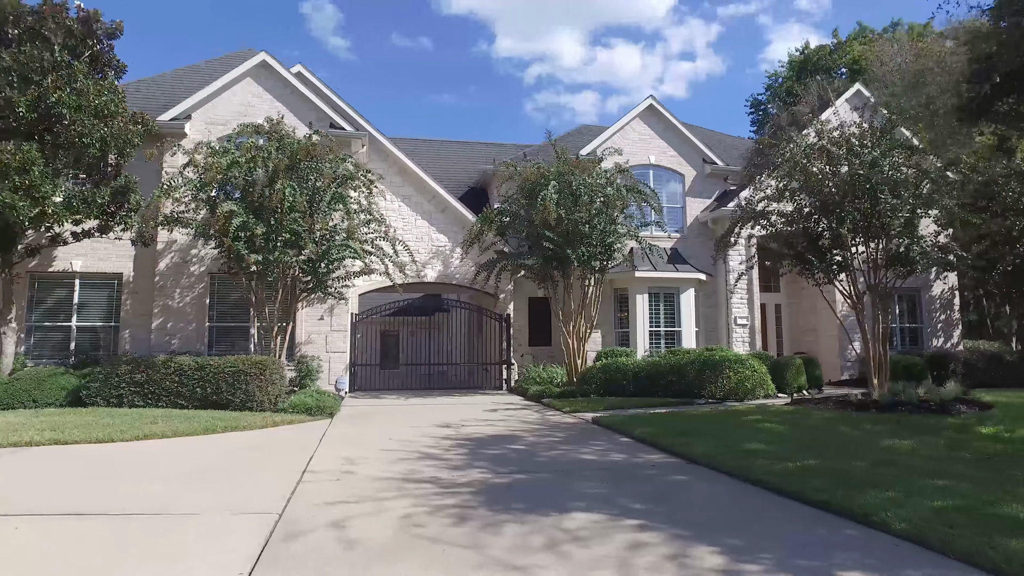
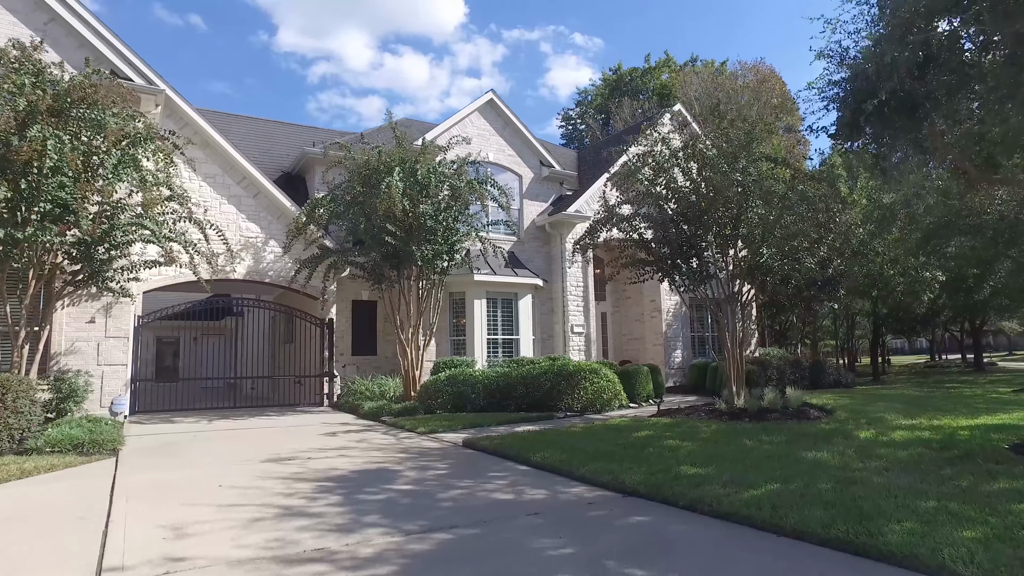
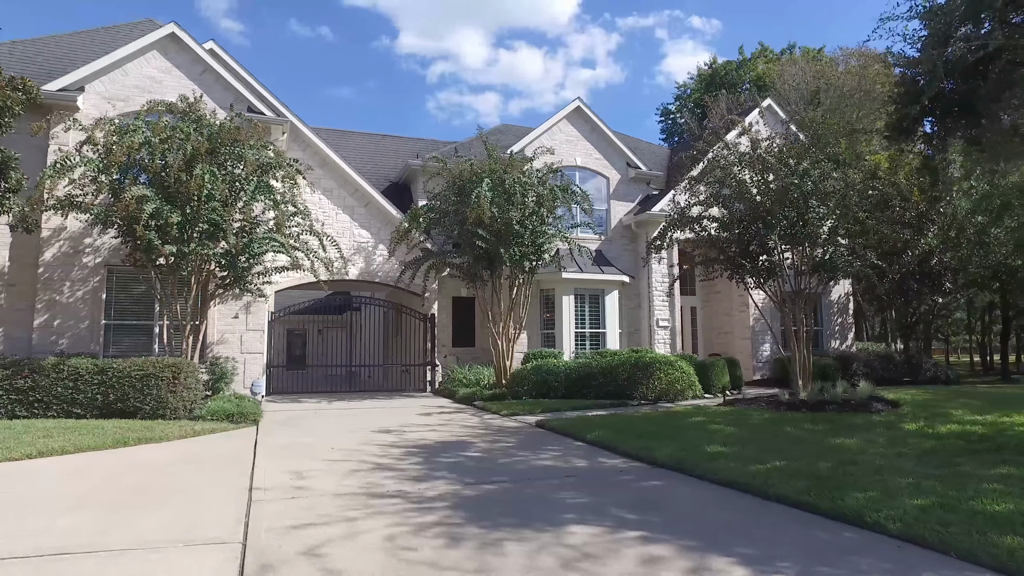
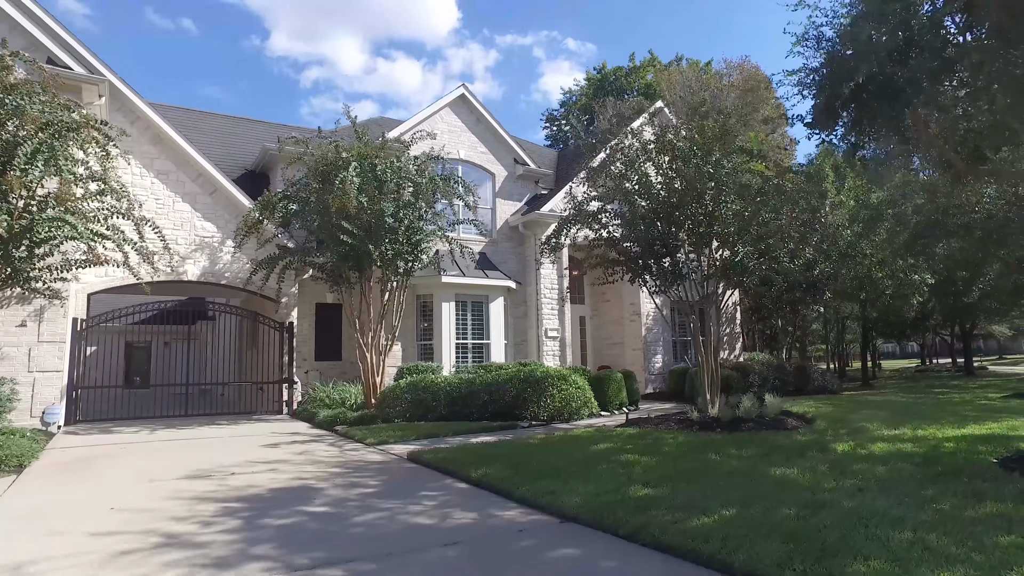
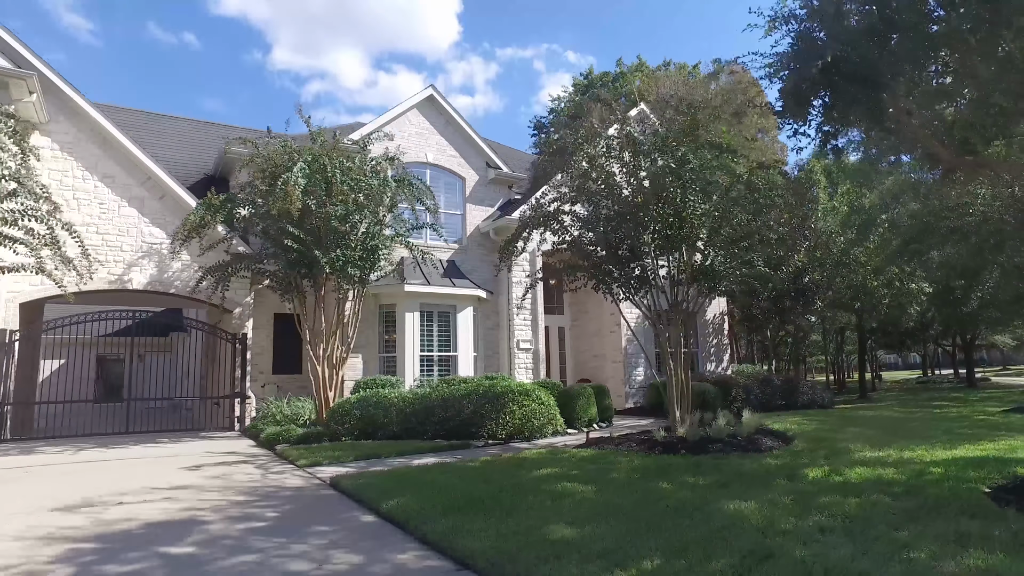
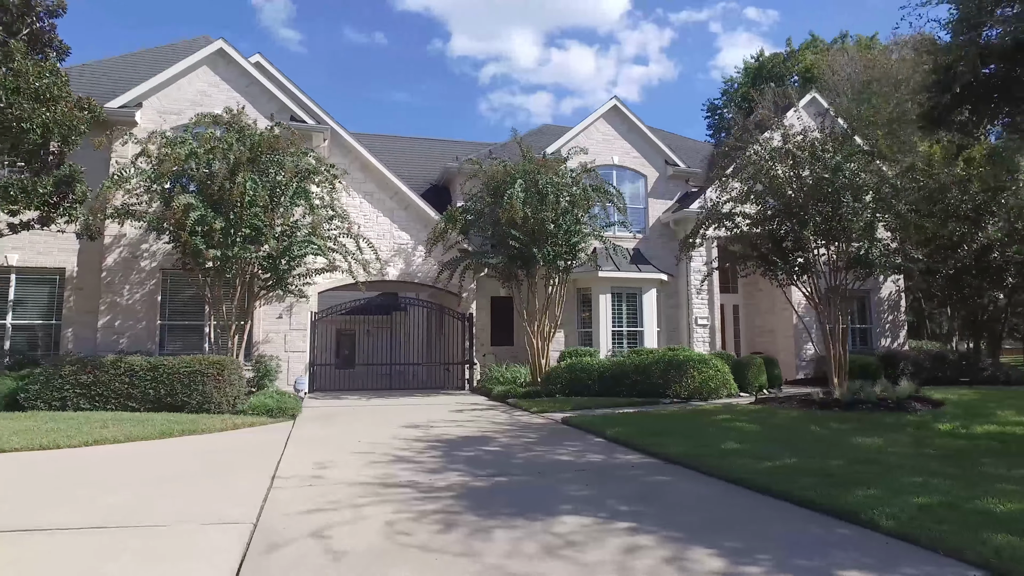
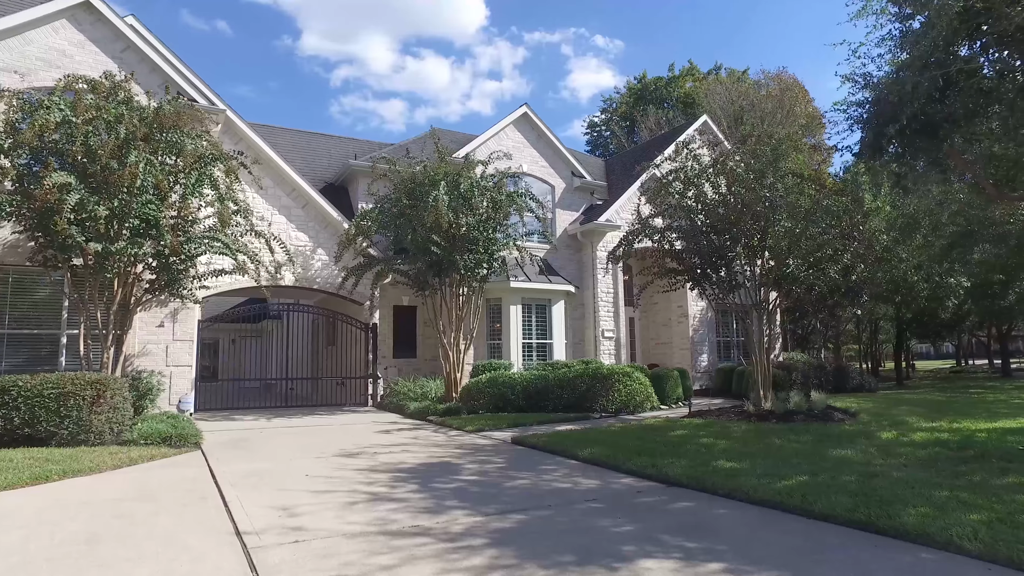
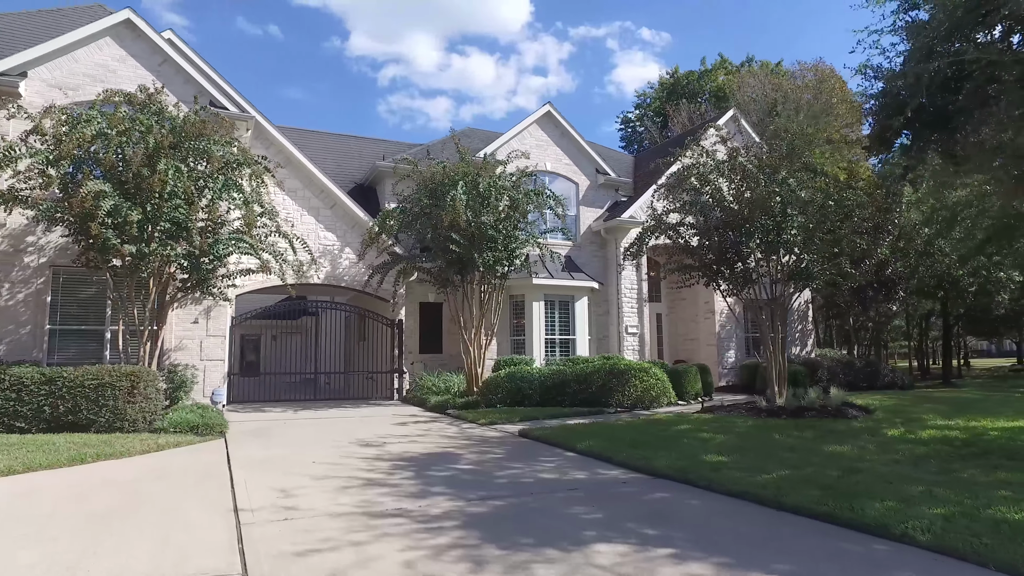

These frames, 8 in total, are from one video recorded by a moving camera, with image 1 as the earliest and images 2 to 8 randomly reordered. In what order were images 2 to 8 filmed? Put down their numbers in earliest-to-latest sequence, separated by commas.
6, 3, 8, 7, 2, 4, 5
